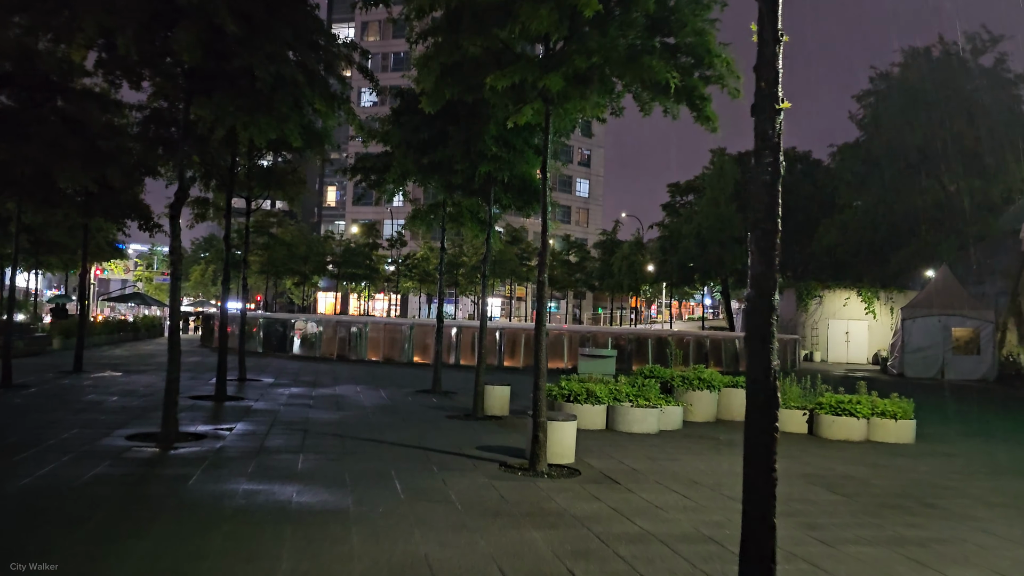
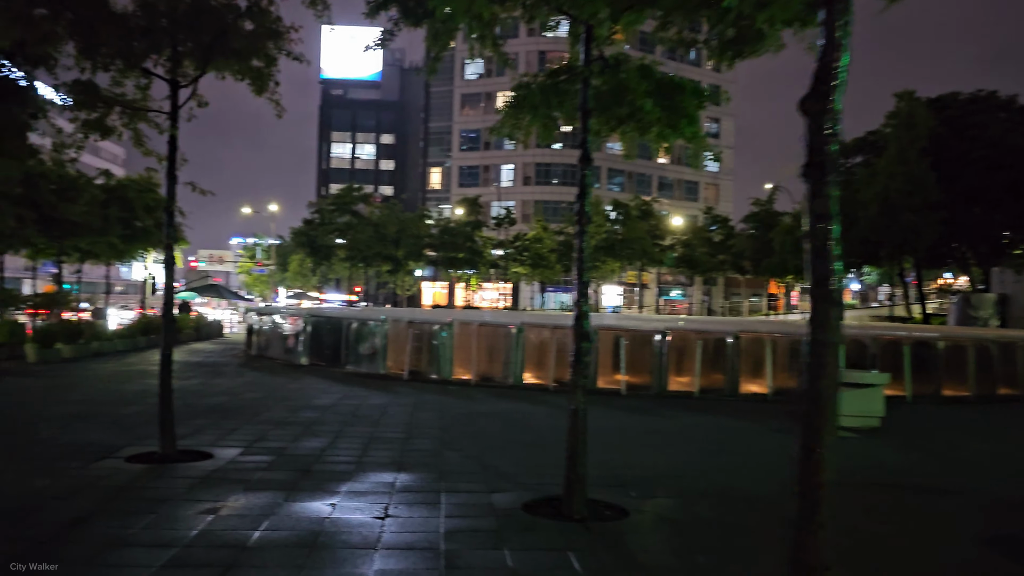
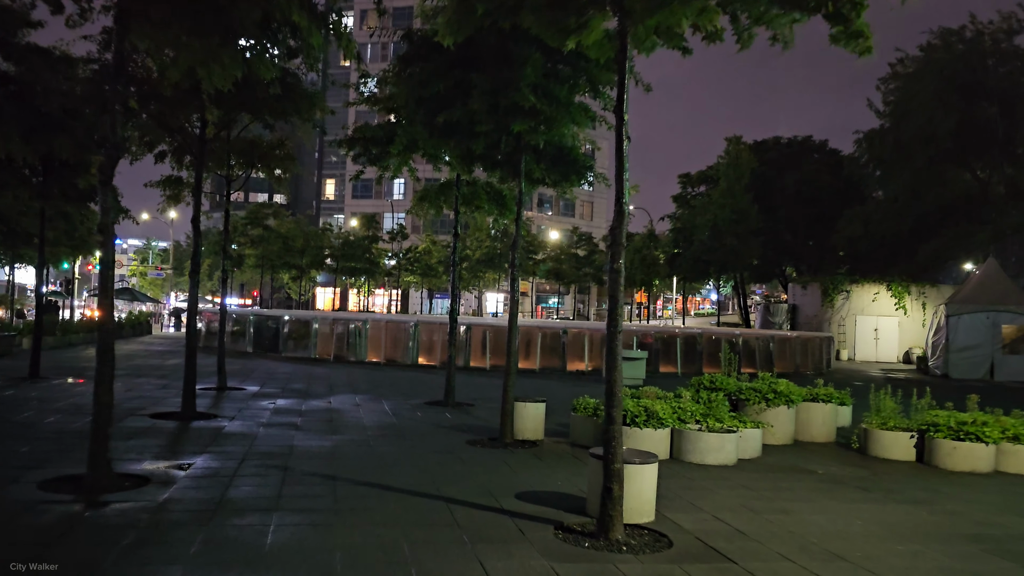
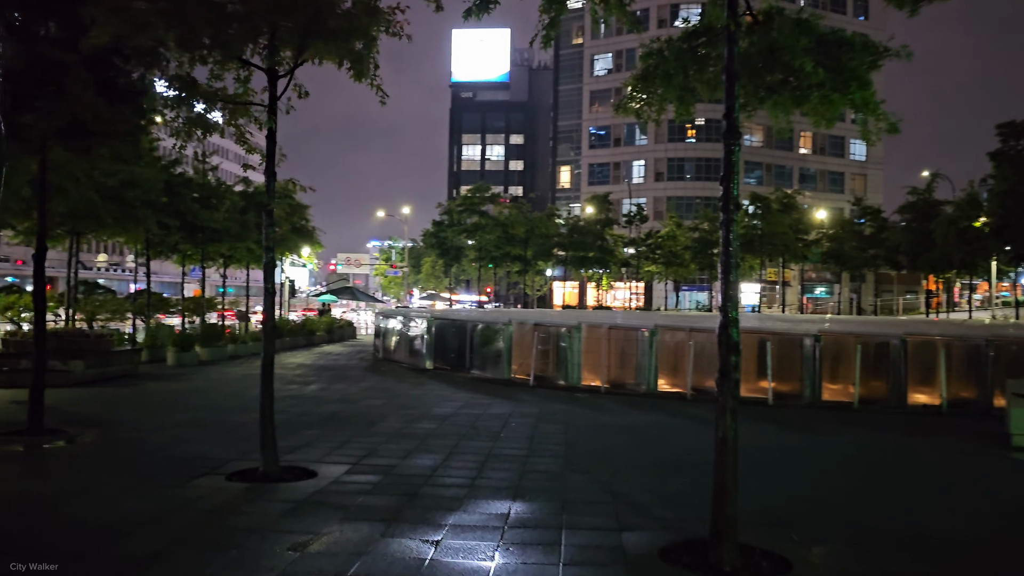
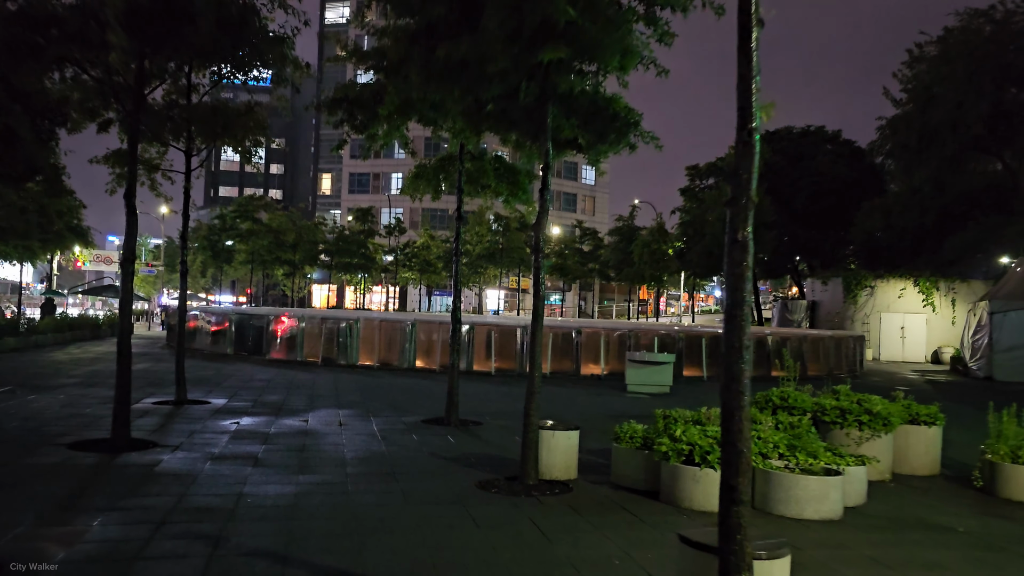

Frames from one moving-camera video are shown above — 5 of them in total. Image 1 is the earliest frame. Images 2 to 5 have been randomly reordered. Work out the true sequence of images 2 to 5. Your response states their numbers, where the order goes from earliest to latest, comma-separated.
3, 5, 2, 4
